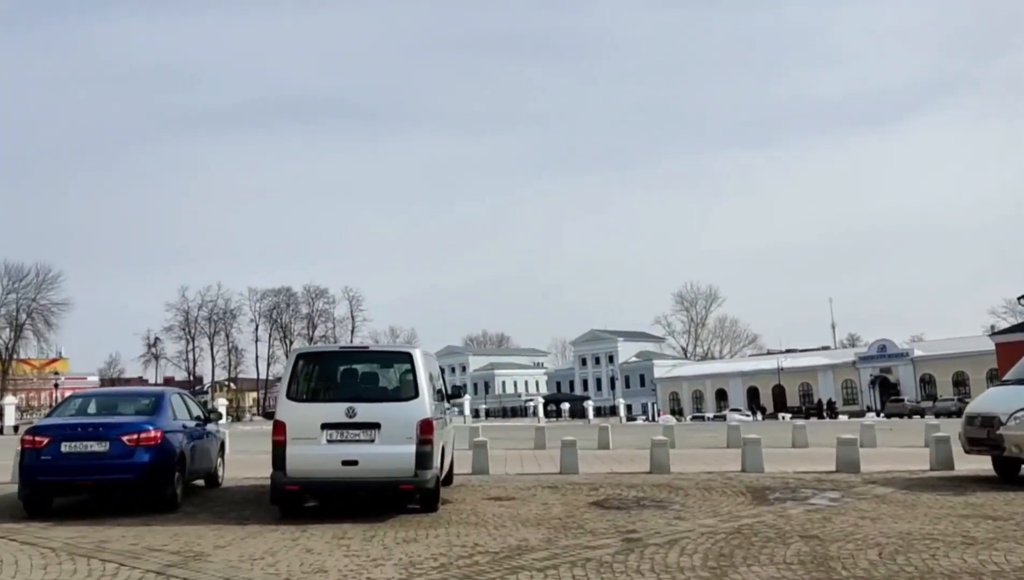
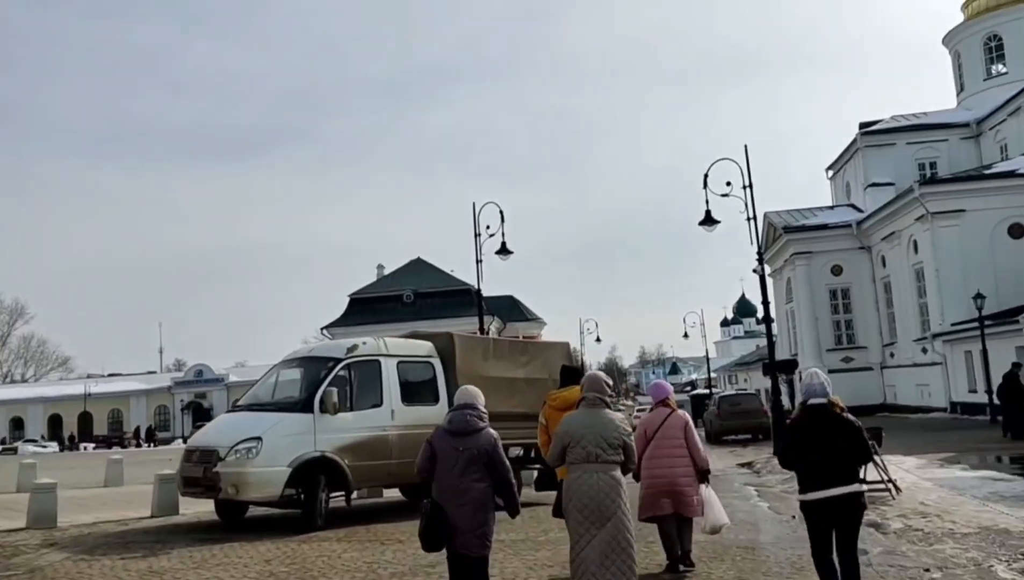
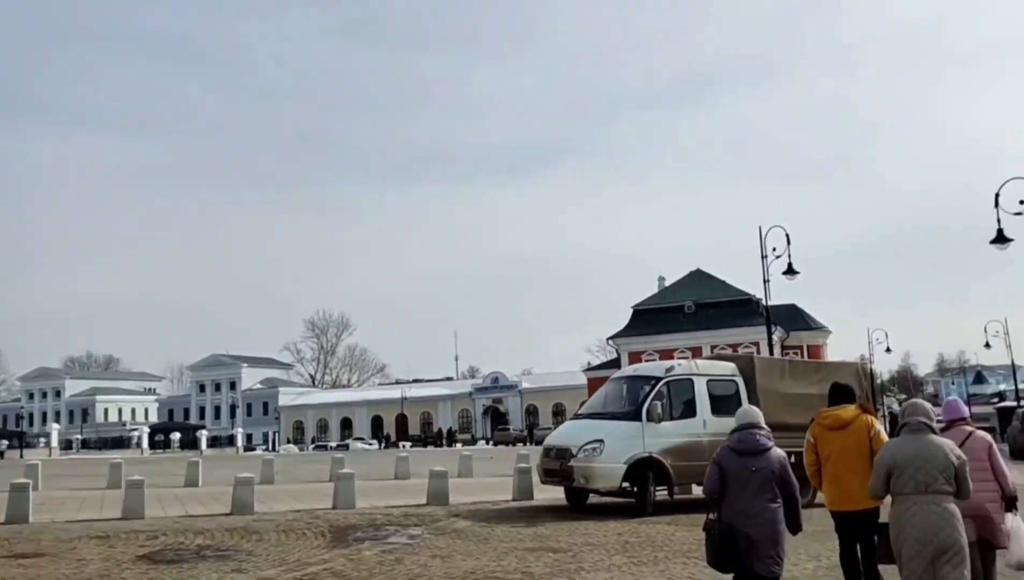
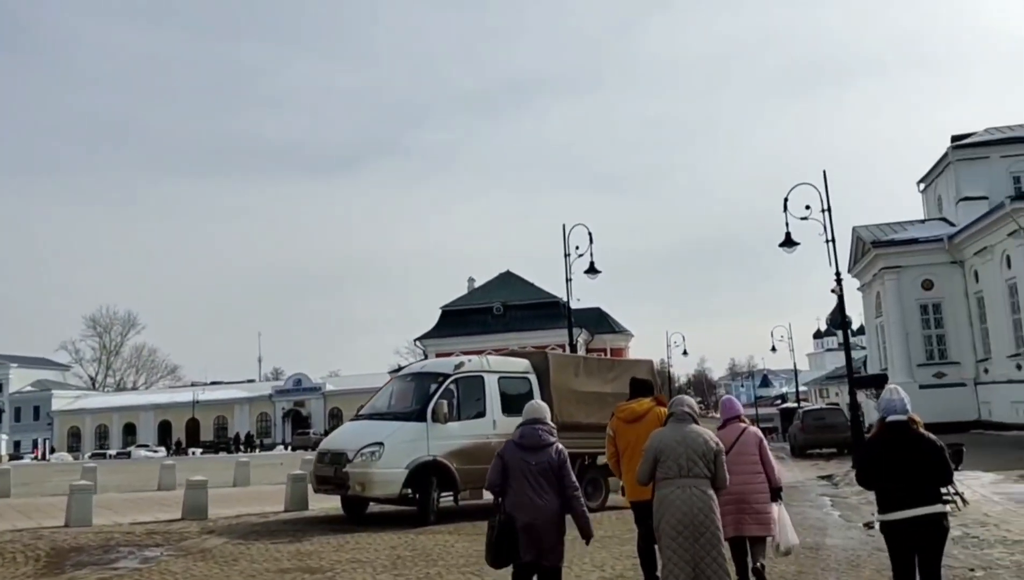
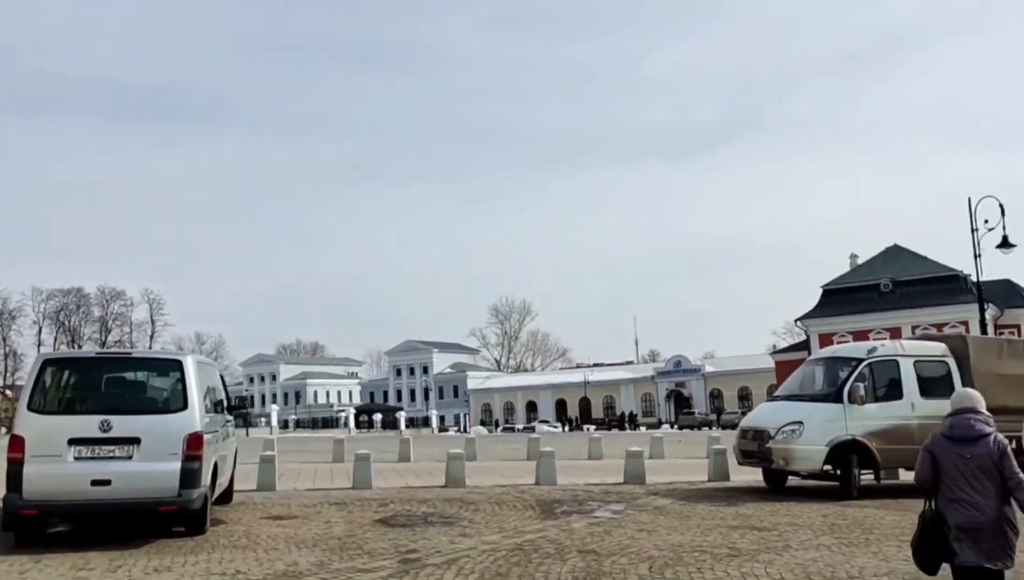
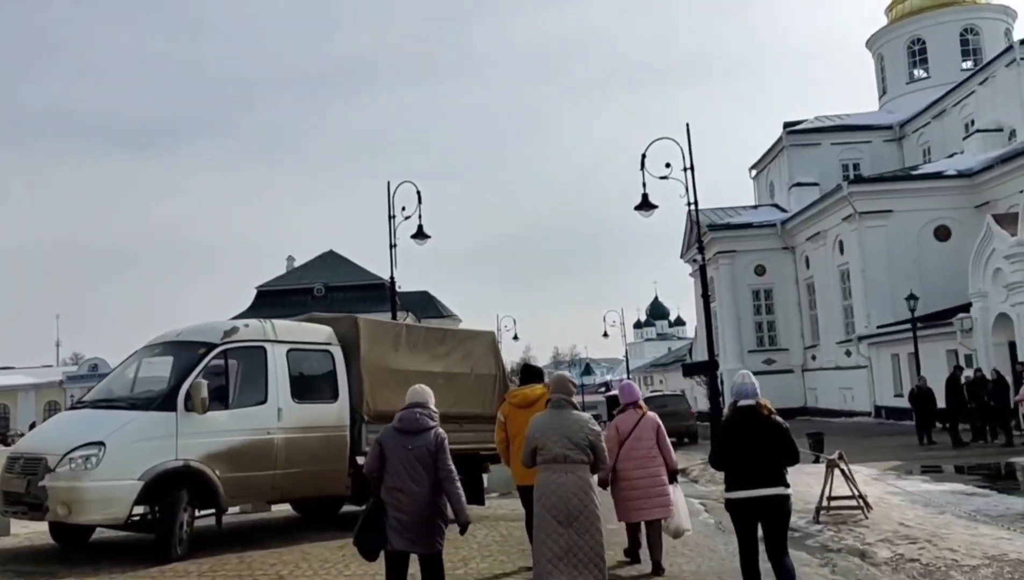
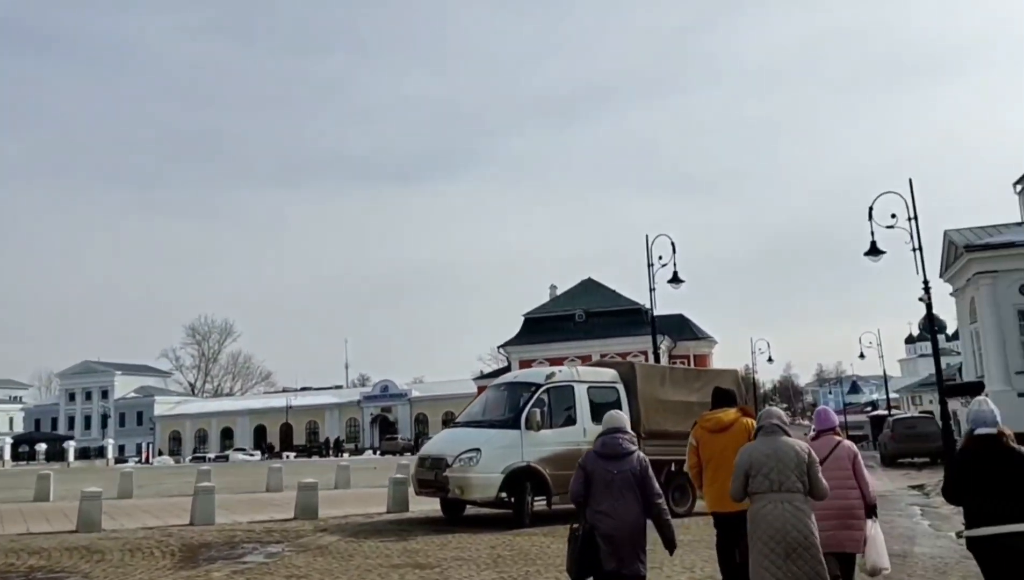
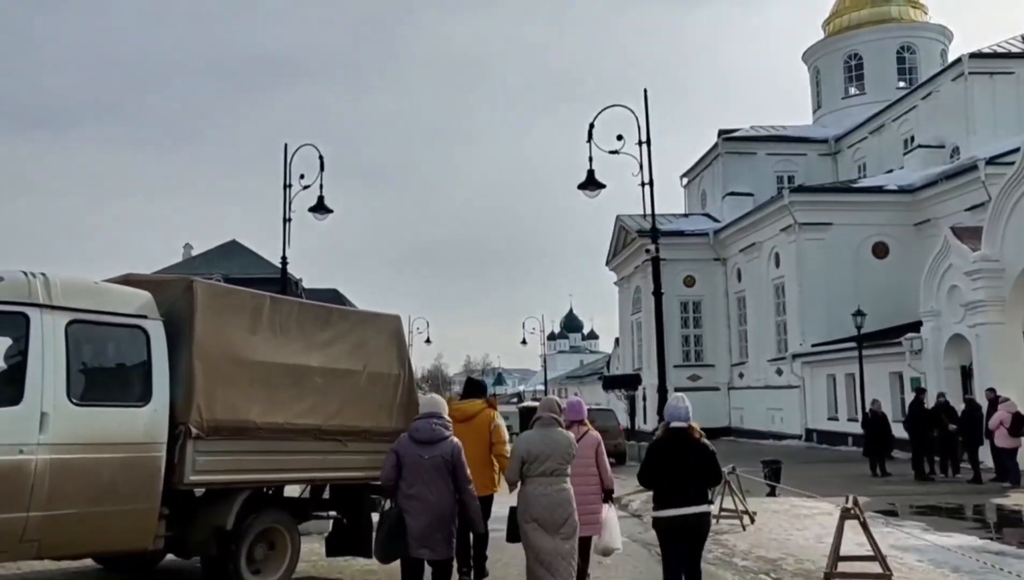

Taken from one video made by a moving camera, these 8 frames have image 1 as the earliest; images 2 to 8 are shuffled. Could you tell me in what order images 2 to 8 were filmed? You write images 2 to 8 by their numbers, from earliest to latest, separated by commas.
5, 3, 7, 4, 2, 6, 8
